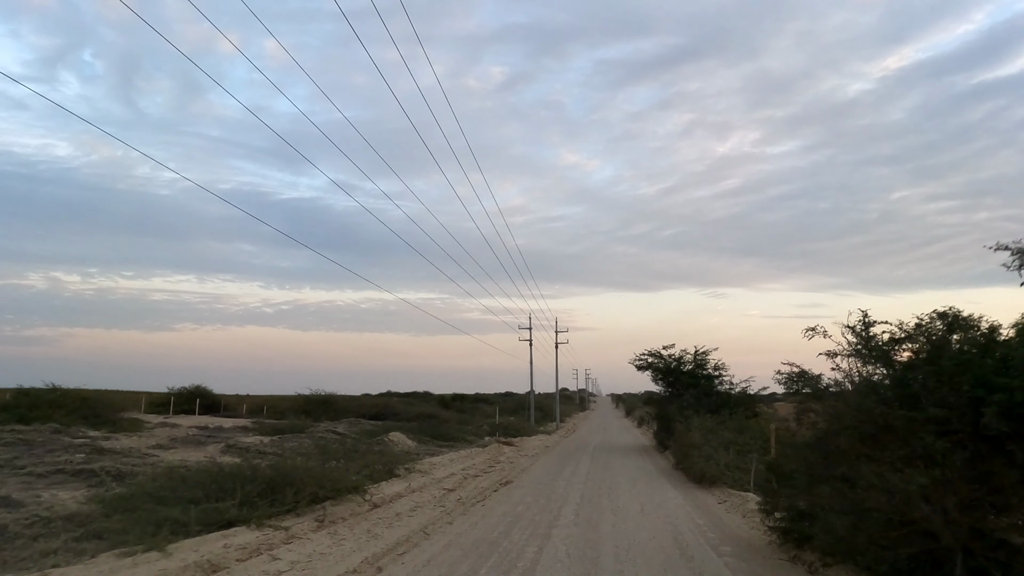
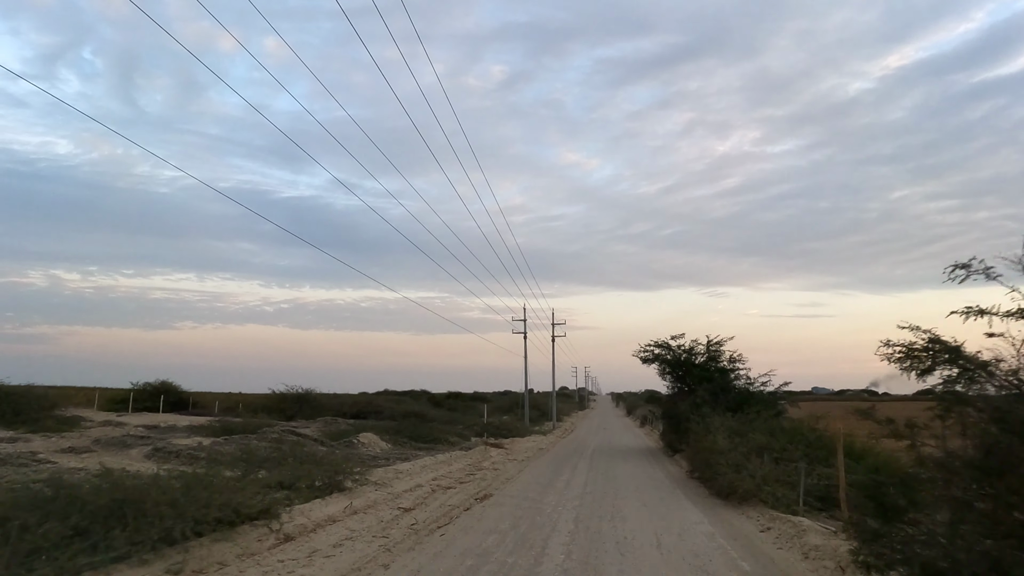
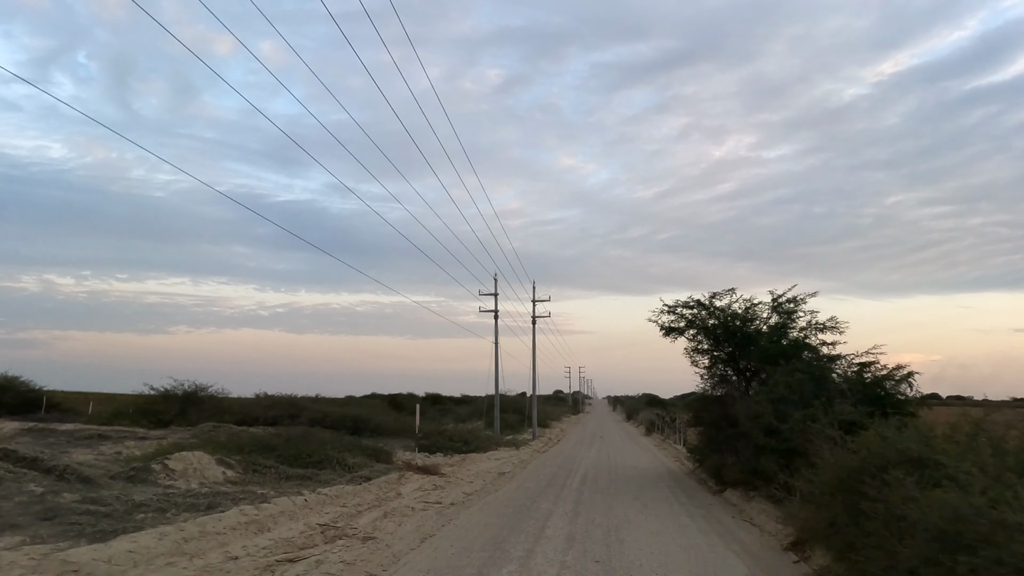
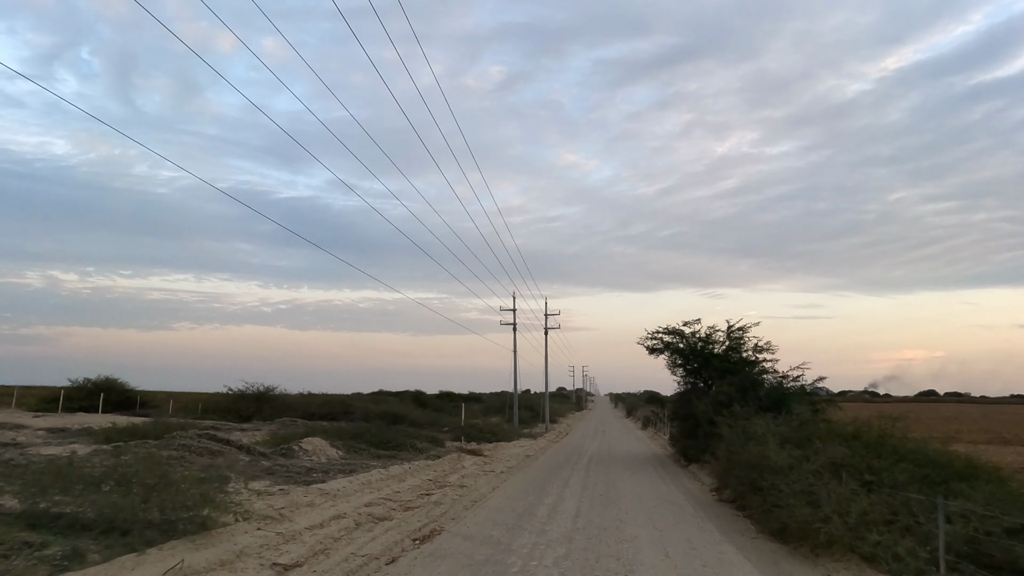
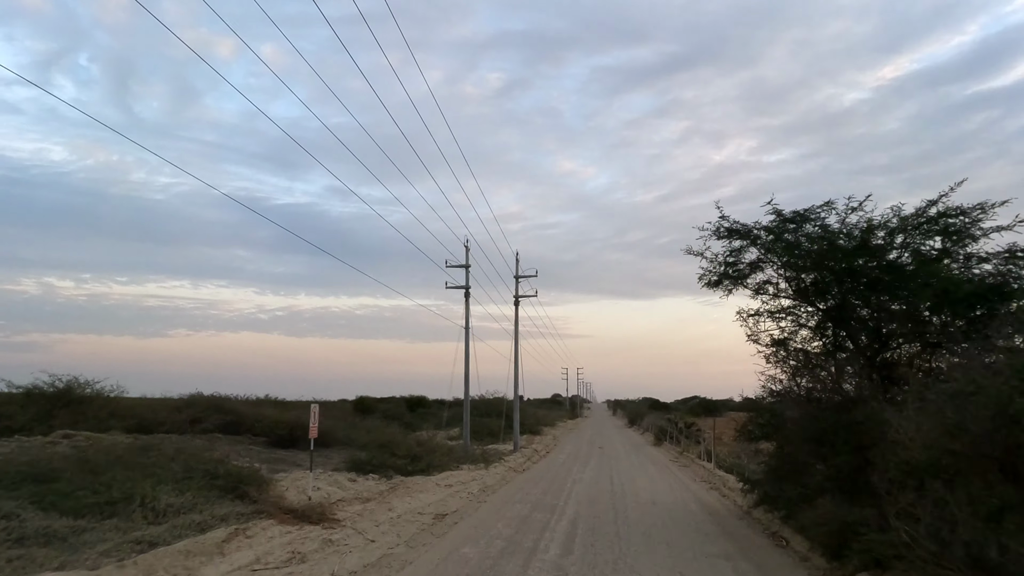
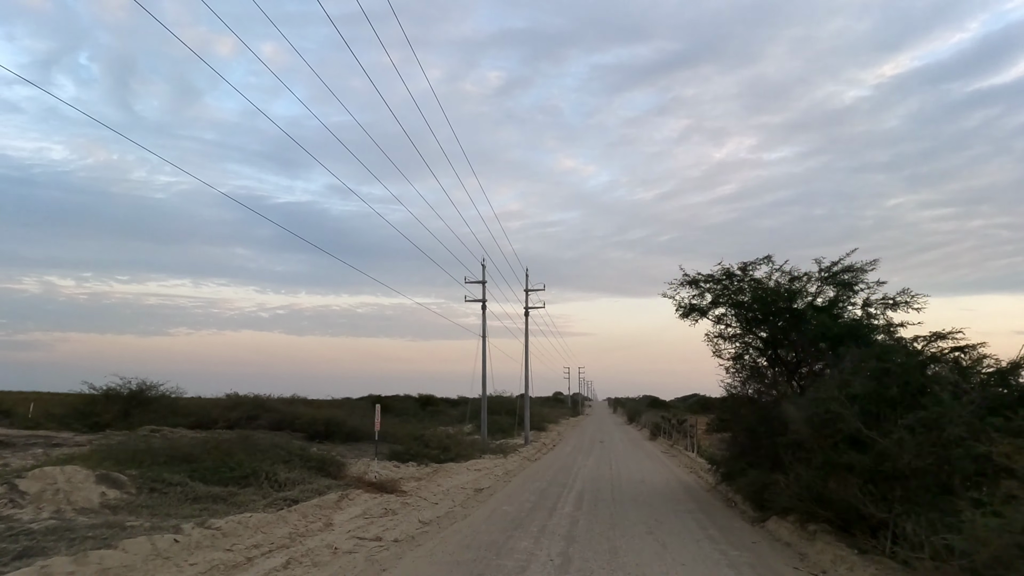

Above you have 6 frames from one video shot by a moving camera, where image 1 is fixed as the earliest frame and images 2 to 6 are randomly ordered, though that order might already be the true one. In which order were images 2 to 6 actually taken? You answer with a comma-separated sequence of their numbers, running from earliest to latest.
2, 4, 3, 6, 5
